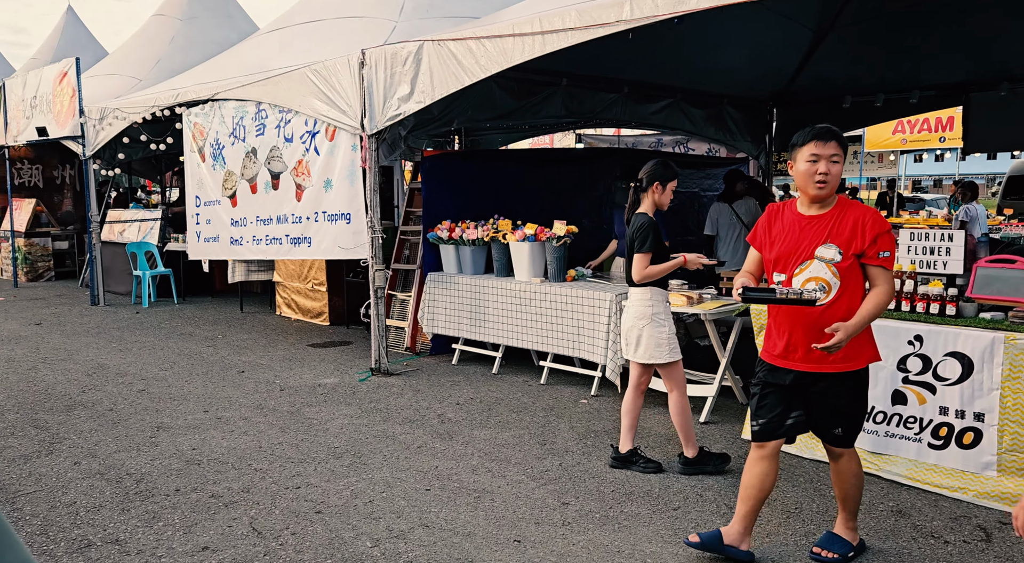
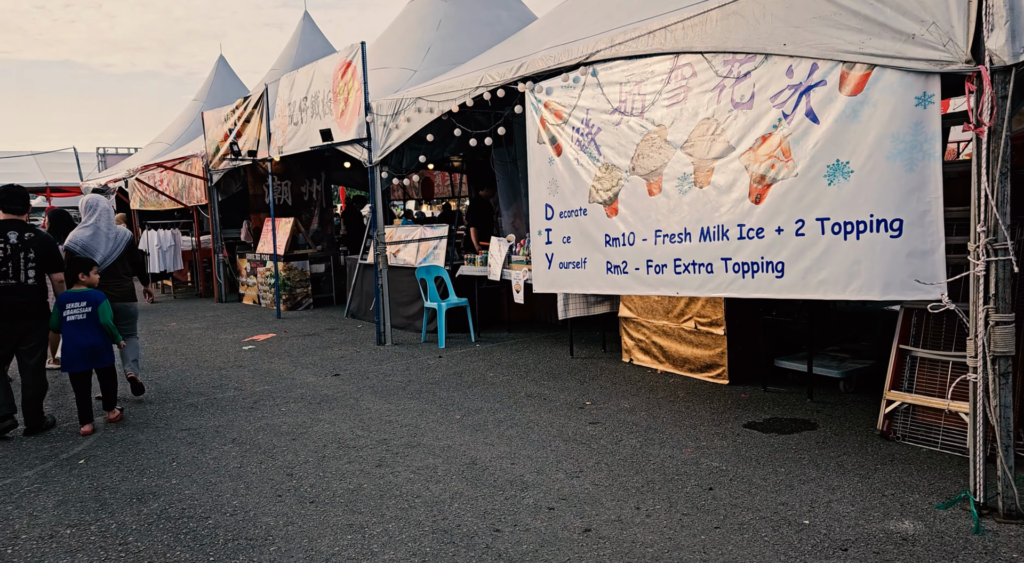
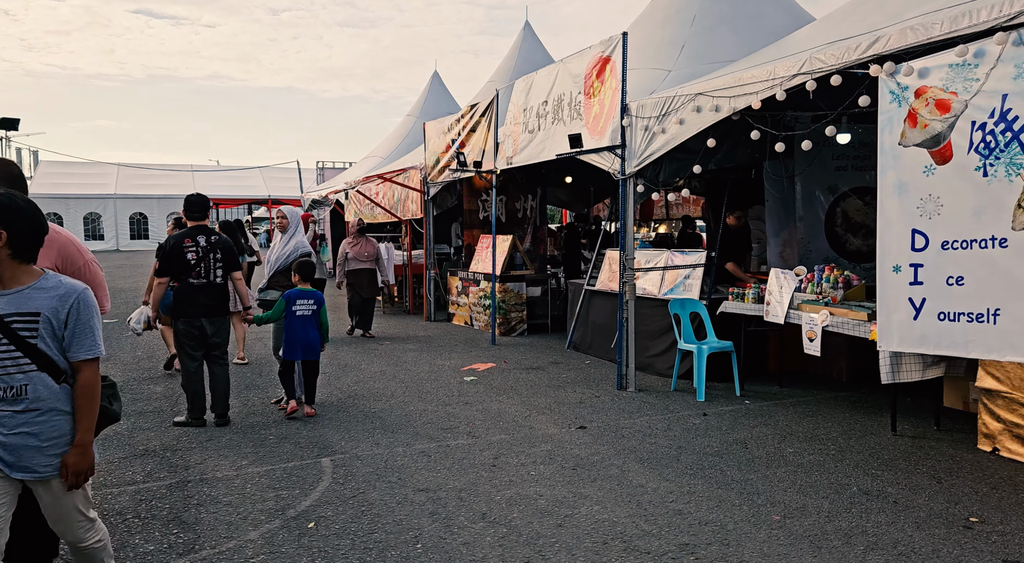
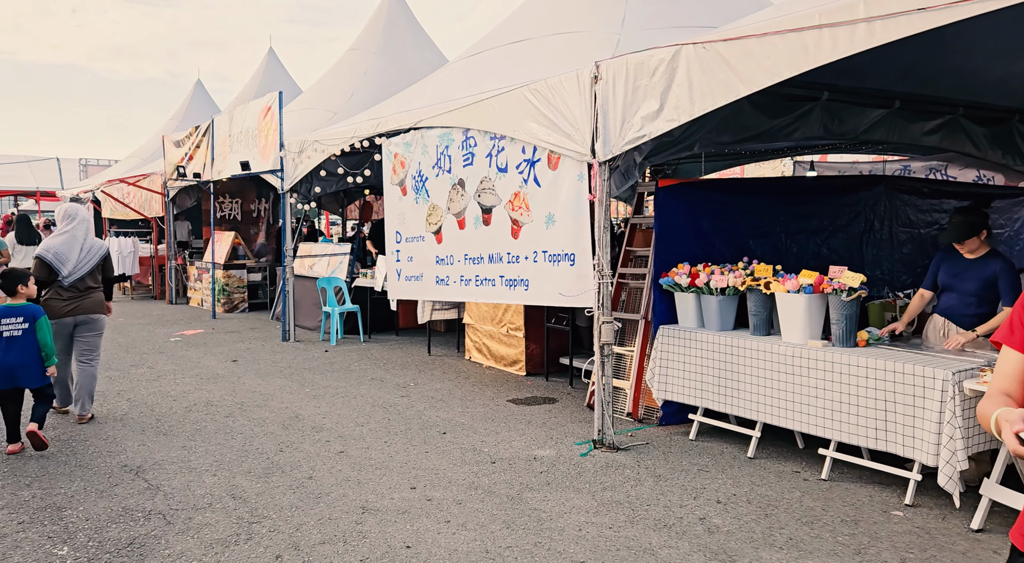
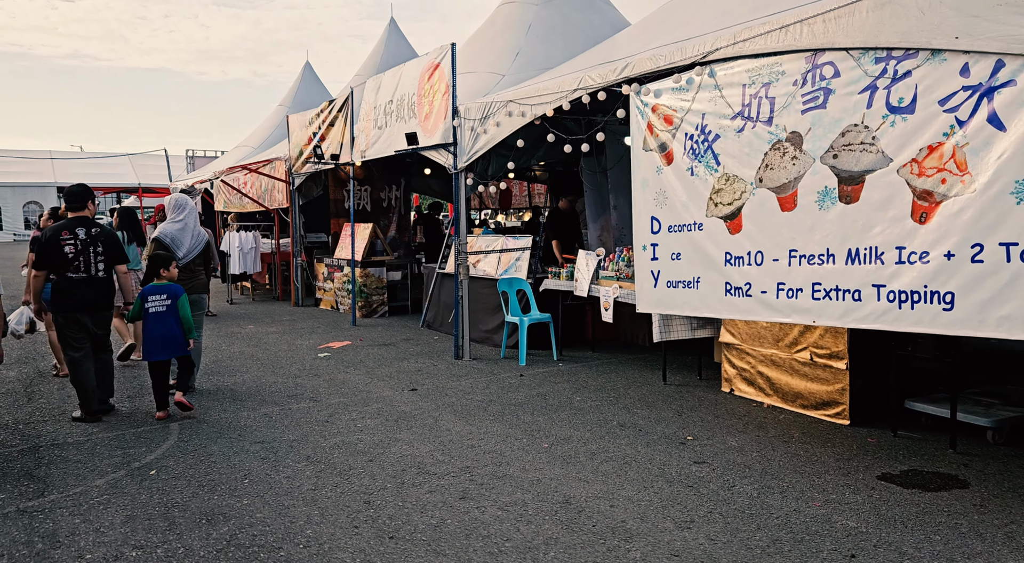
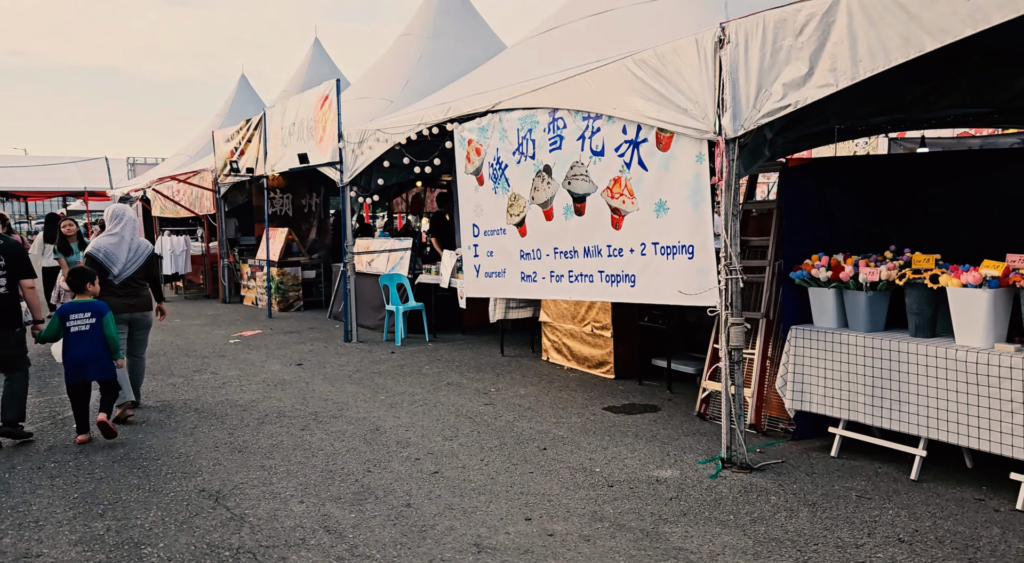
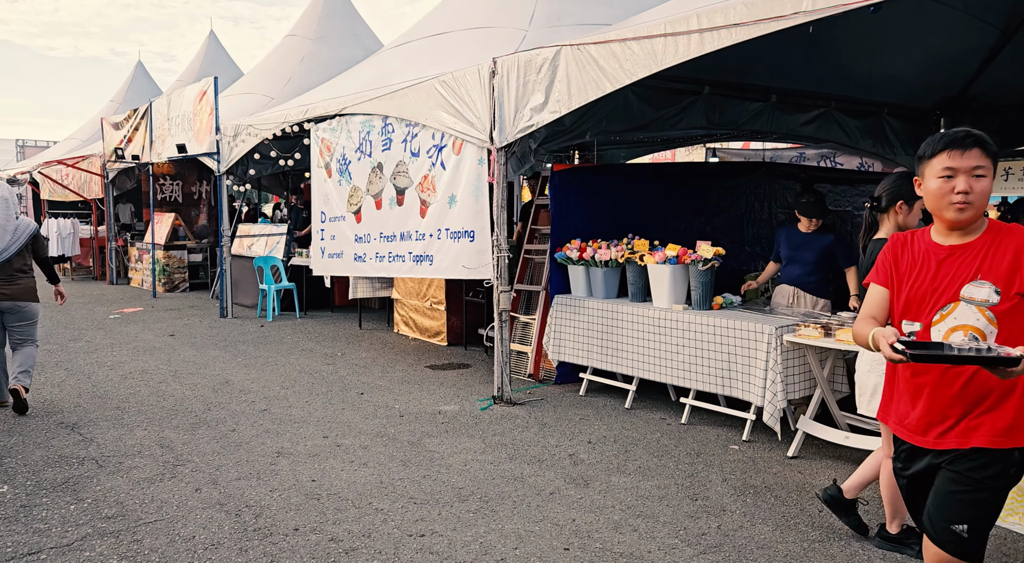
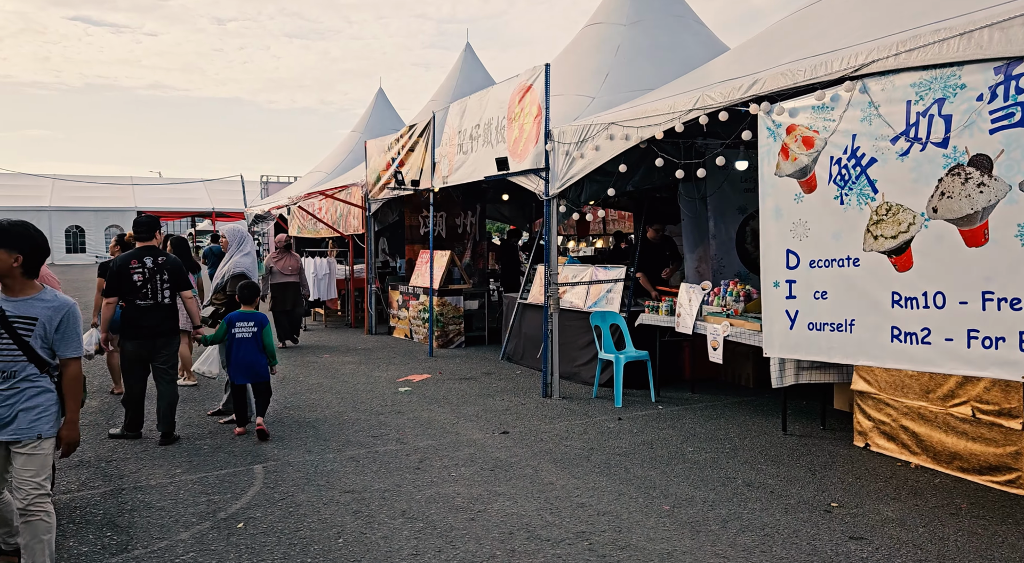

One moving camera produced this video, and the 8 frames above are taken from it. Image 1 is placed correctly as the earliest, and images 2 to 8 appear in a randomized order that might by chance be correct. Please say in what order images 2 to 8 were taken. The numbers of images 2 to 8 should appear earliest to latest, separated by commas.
7, 4, 6, 2, 5, 8, 3
